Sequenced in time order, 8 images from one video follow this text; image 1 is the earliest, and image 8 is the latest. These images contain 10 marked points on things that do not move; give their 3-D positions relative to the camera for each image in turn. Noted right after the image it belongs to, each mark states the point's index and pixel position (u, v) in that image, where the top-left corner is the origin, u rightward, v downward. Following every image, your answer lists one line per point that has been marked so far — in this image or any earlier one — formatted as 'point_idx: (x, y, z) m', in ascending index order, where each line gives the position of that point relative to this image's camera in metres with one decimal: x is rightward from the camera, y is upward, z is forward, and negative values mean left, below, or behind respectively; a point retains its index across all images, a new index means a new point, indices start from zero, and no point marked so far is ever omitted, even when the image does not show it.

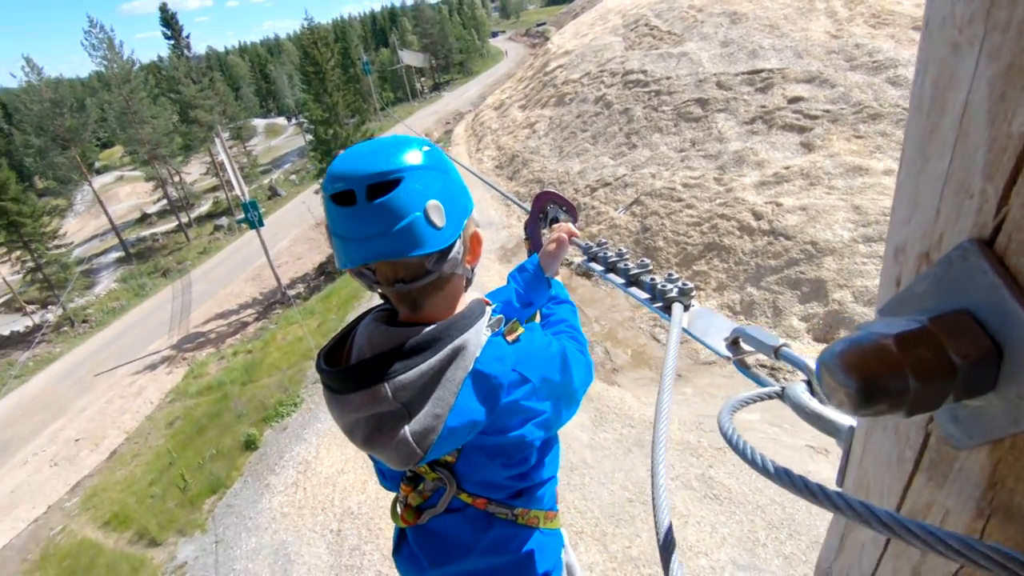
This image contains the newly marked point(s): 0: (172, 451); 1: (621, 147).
0: (-7.8, -3.7, +13.5) m
1: (+2.8, +3.9, +17.0) m
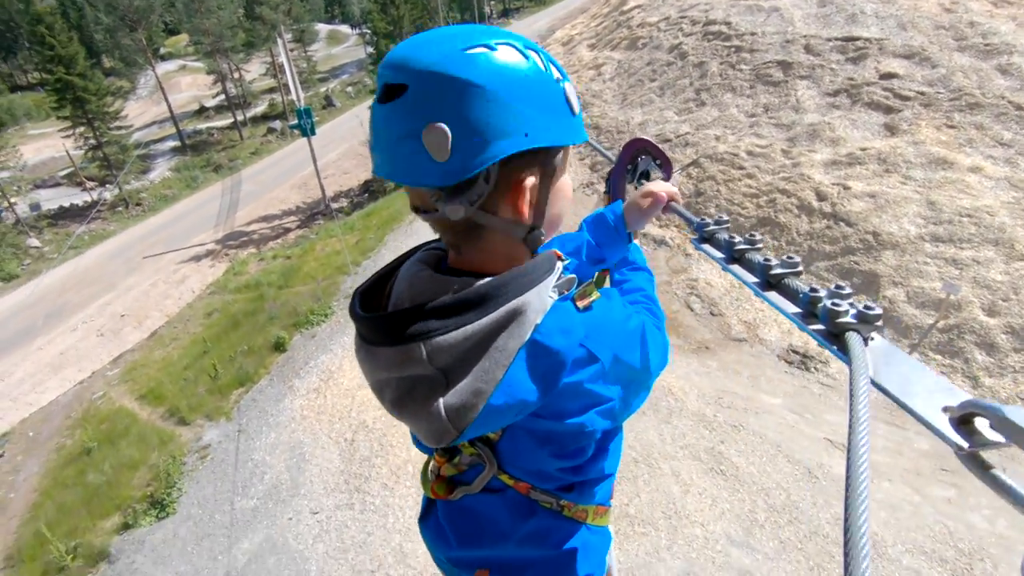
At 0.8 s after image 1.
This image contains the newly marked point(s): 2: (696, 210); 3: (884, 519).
0: (-7.3, -1.2, +14.2) m
1: (+4.5, +5.0, +16.2) m
2: (+4.0, +1.7, +13.4) m
3: (+4.9, -3.0, +8.0) m
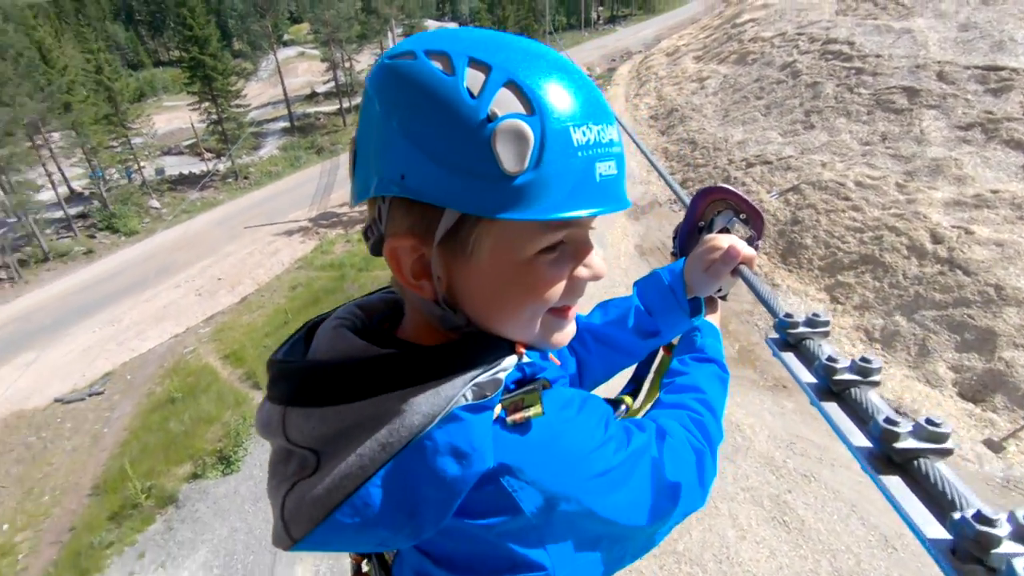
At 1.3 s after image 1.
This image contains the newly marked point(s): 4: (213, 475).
0: (-5.6, -0.6, +15.1) m
1: (+7.1, +4.1, +15.3) m
2: (+5.7, +1.0, +12.6) m
3: (+5.3, -3.6, +7.0) m
4: (-5.1, -3.2, +10.5) m
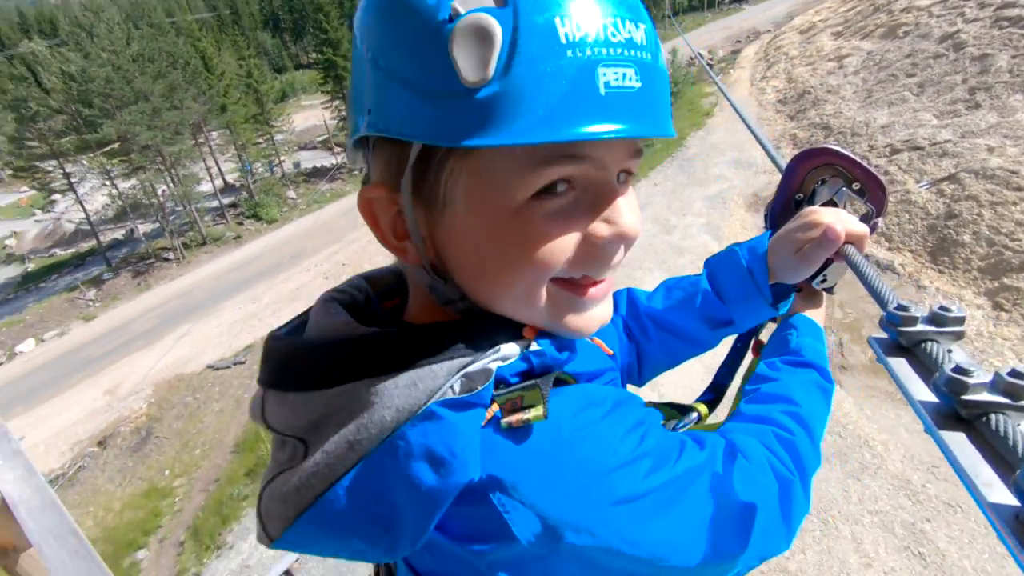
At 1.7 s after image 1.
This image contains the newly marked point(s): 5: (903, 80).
0: (-2.7, -0.2, +15.9) m
1: (+9.8, +4.0, +13.3) m
2: (+7.8, +0.9, +11.0) m
3: (+6.0, -3.7, +5.8) m
4: (-3.4, -2.9, +11.4) m
5: (+10.0, +5.2, +15.2) m
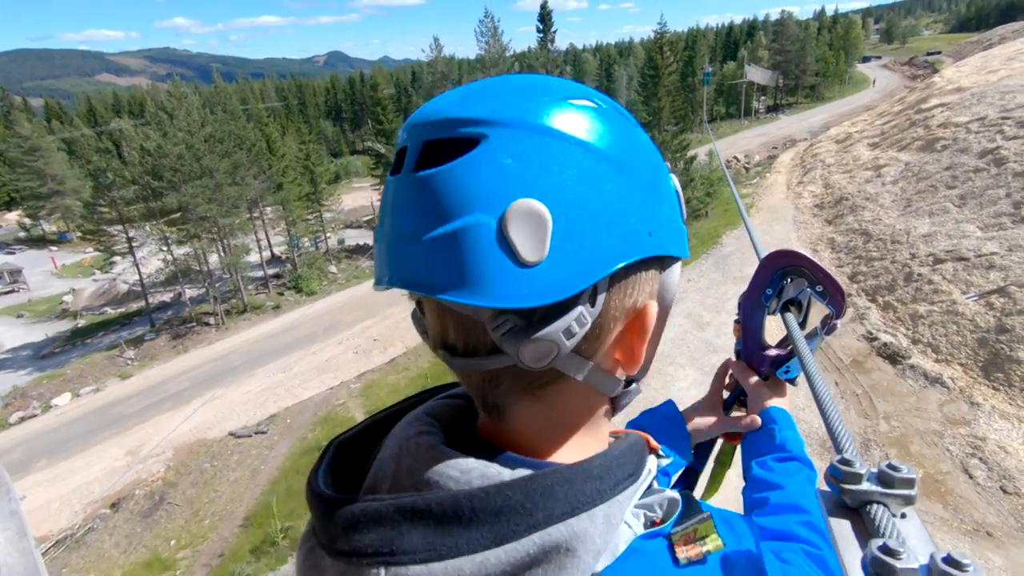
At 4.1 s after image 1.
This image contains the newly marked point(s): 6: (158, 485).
0: (-2.0, -2.4, +15.8) m
1: (+10.7, +1.4, +13.1) m
2: (+8.3, -1.1, +10.5) m
3: (+5.9, -4.7, +4.7) m
4: (-3.1, -4.2, +11.0) m
5: (+11.0, +2.3, +15.1) m
6: (-9.2, -5.2, +15.9) m
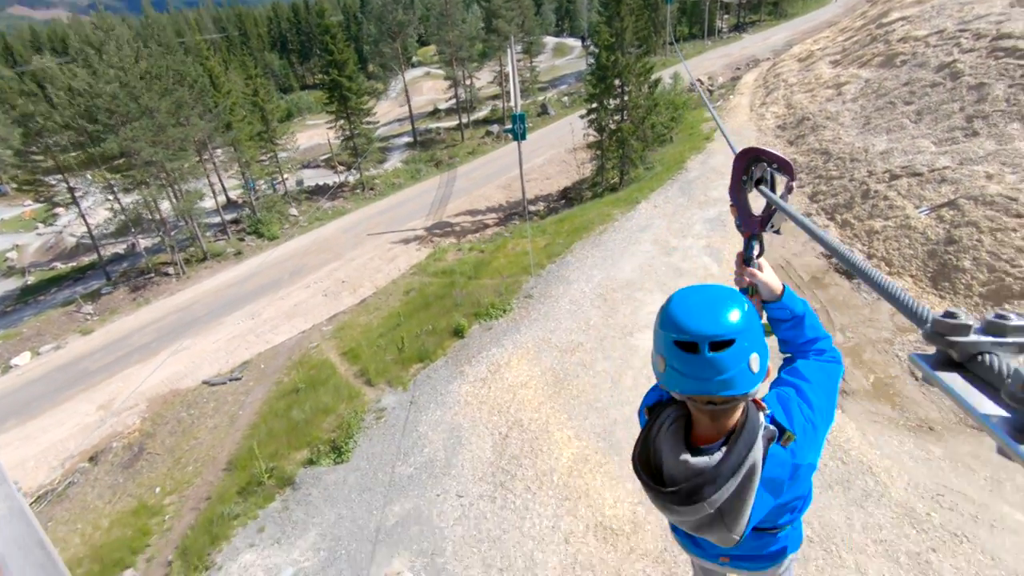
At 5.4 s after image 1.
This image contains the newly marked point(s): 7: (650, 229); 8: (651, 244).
0: (-2.7, -0.8, +15.9) m
1: (+9.9, +3.4, +13.4) m
2: (+7.8, +0.5, +11.0) m
3: (+5.9, -3.9, +5.6) m
4: (-3.4, -3.2, +11.2) m
5: (+10.0, +4.5, +15.3) m
6: (-9.8, -3.9, +15.8) m
7: (+3.4, +1.4, +14.8) m
8: (+3.2, +1.0, +14.3) m
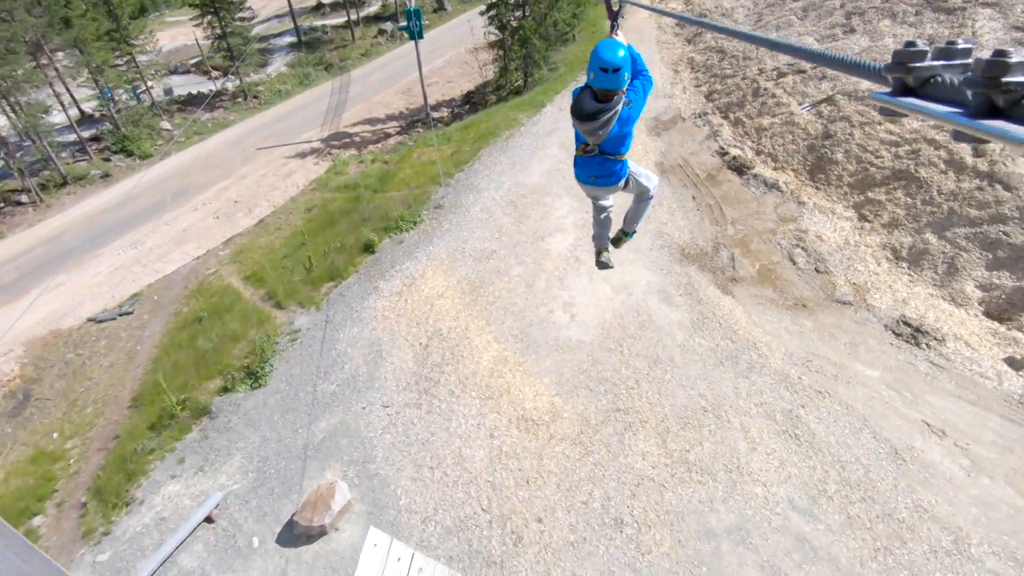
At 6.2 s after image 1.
0: (-5.1, +1.4, +15.2) m
1: (+7.5, +6.1, +14.2) m
2: (+6.1, +2.6, +12.0) m
3: (+5.4, -2.8, +7.2) m
4: (-4.8, -1.8, +11.0) m
5: (+7.3, +7.5, +15.8) m
6: (-11.9, -2.2, +14.5) m
7: (+1.0, +3.9, +14.8) m
8: (+1.0, +3.4, +14.3) m
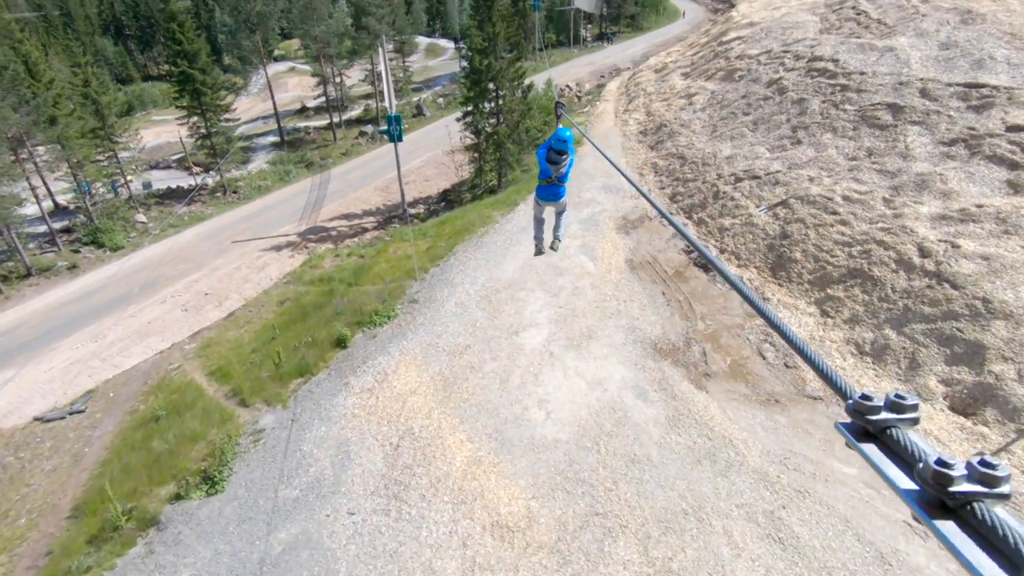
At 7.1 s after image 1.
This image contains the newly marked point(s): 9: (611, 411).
0: (-5.8, -1.0, +14.9) m
1: (+6.8, +3.8, +15.4) m
2: (+5.5, +0.7, +12.6) m
3: (+5.2, -3.8, +7.0) m
4: (-5.3, -3.4, +10.3) m
5: (+6.5, +4.8, +17.3) m
6: (-12.5, -4.4, +13.3) m
7: (+0.3, +1.5, +15.3) m
8: (+0.3, +1.1, +14.7) m
9: (+1.8, -2.2, +10.9) m
